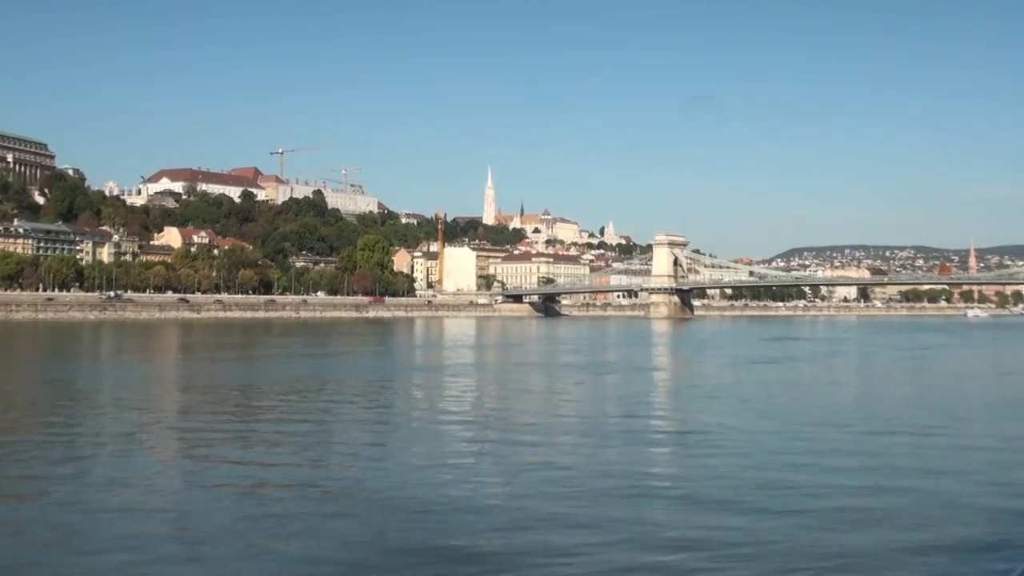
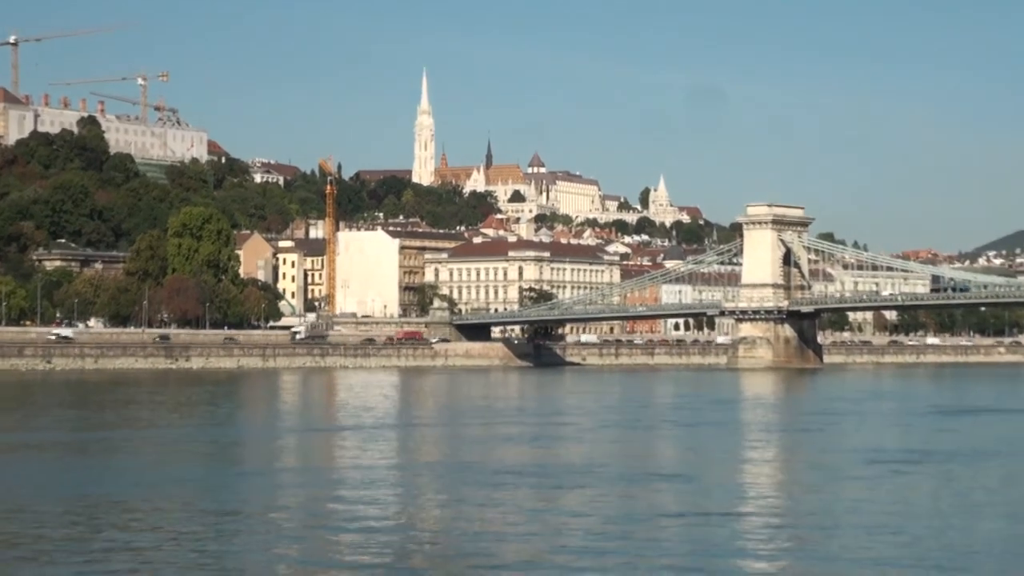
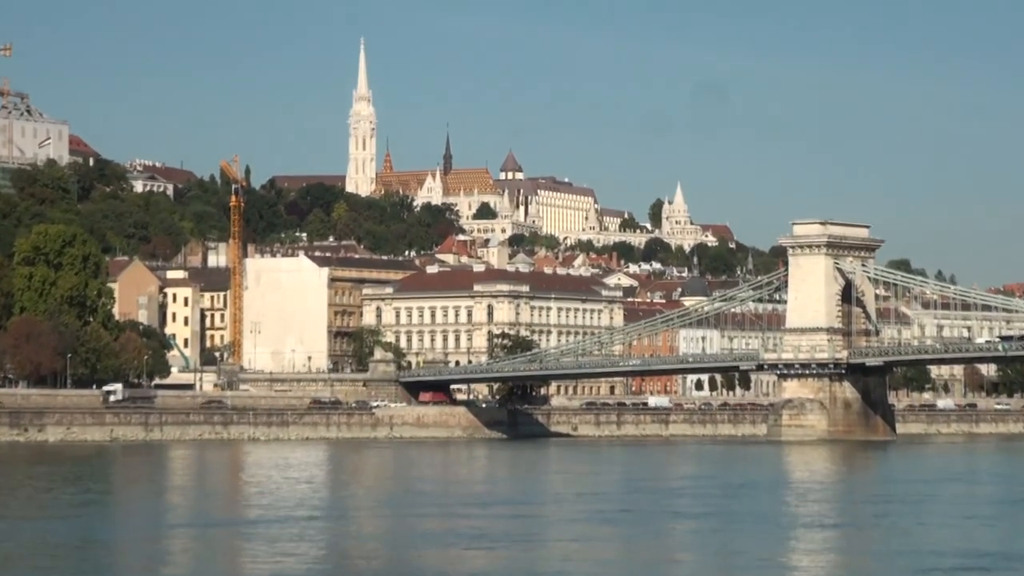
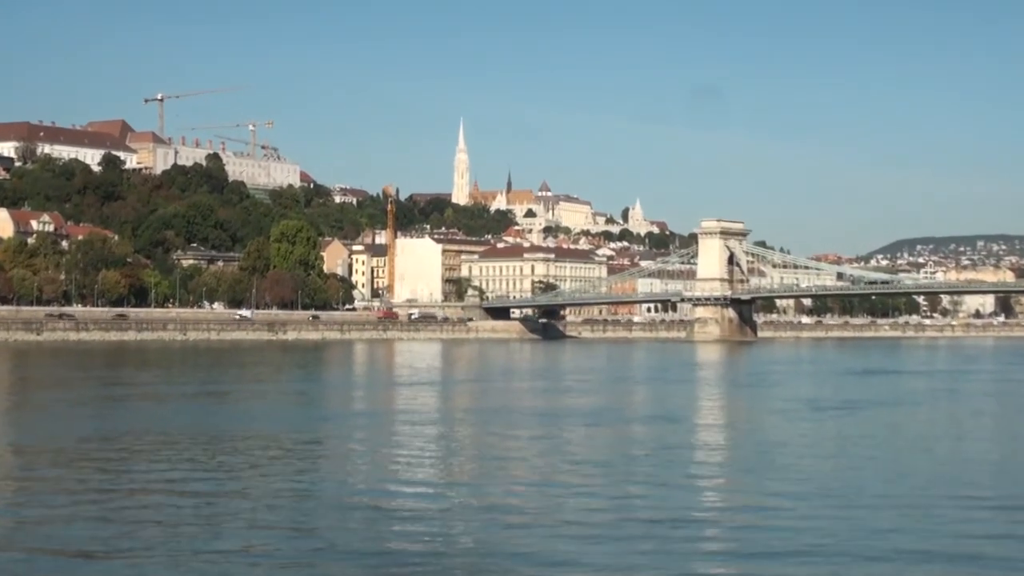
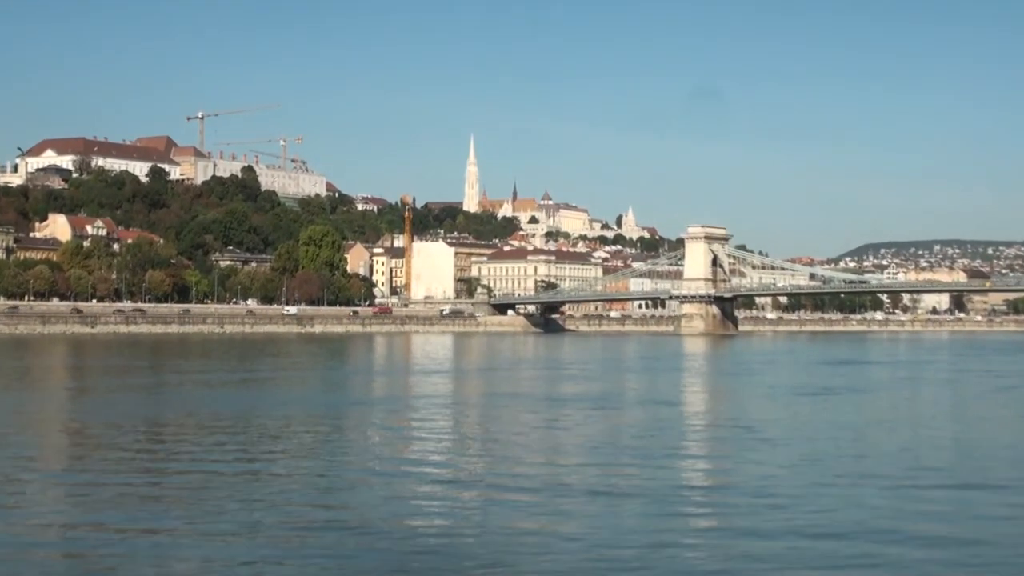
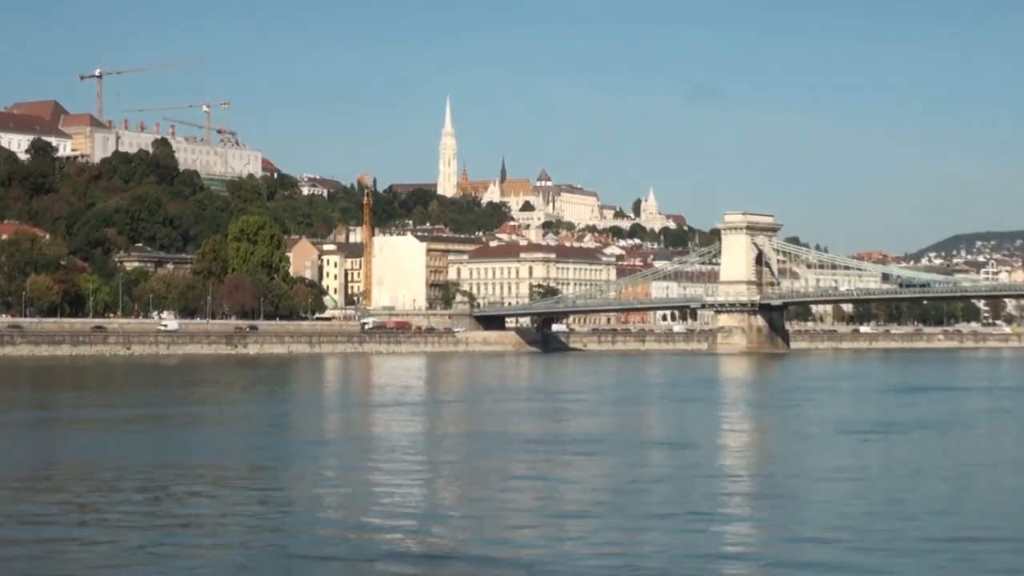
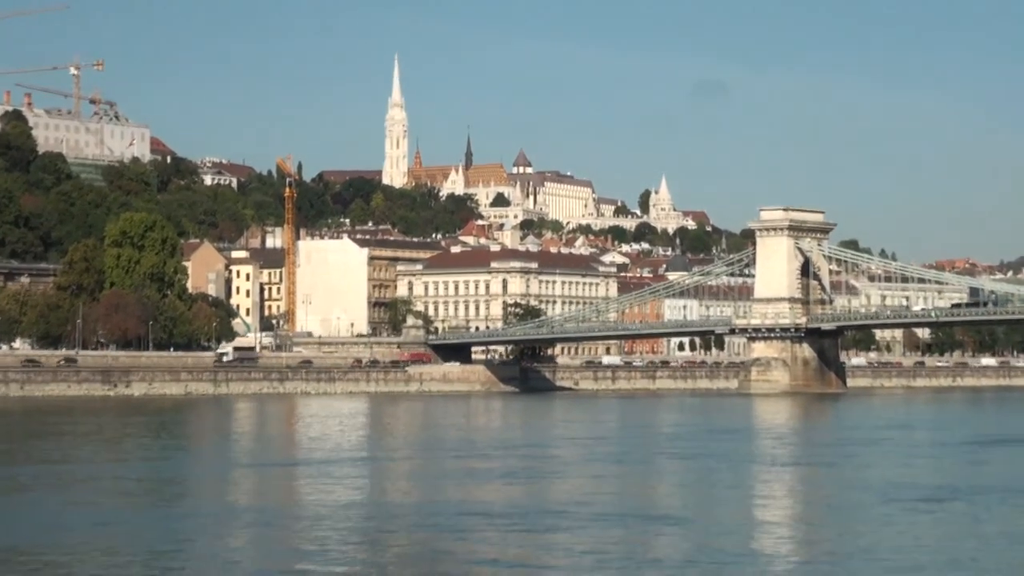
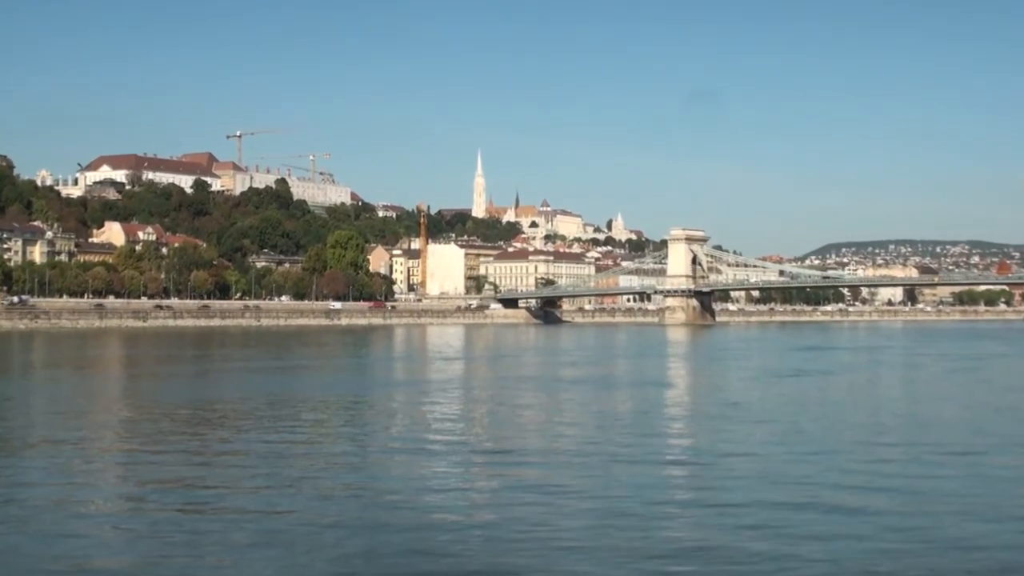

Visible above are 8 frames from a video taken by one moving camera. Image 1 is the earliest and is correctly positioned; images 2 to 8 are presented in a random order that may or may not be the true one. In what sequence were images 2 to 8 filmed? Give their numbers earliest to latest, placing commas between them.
8, 5, 4, 6, 2, 7, 3
